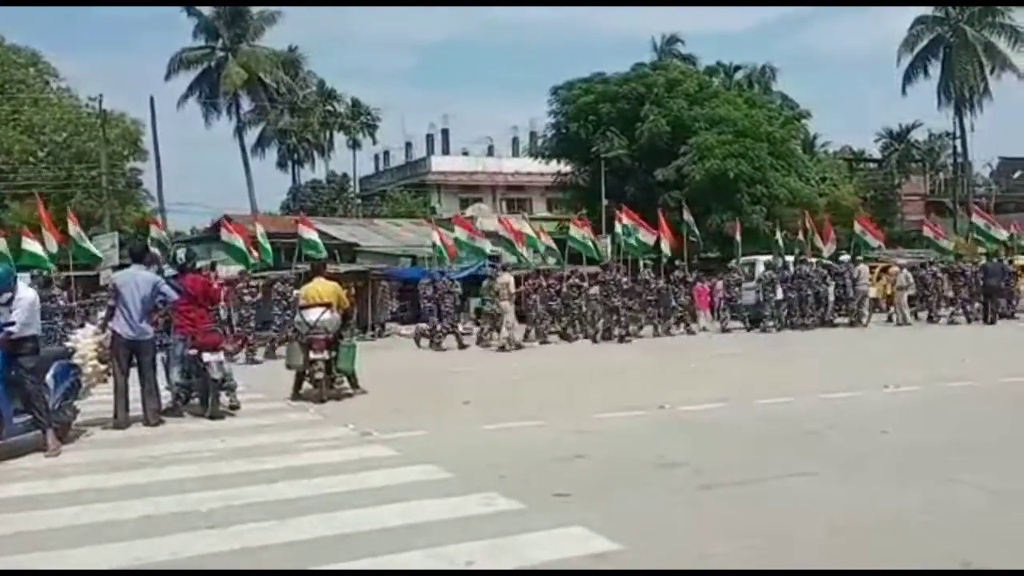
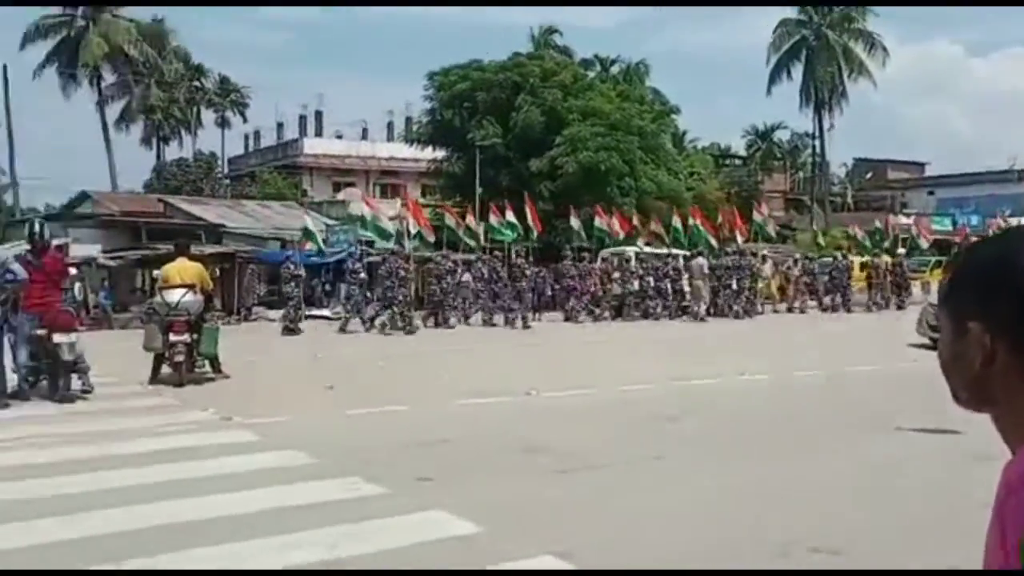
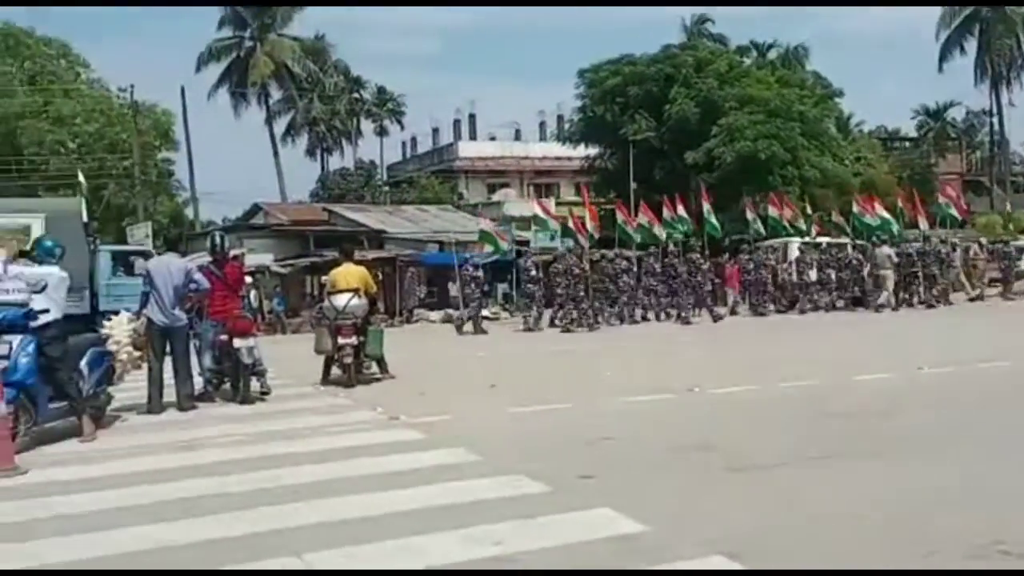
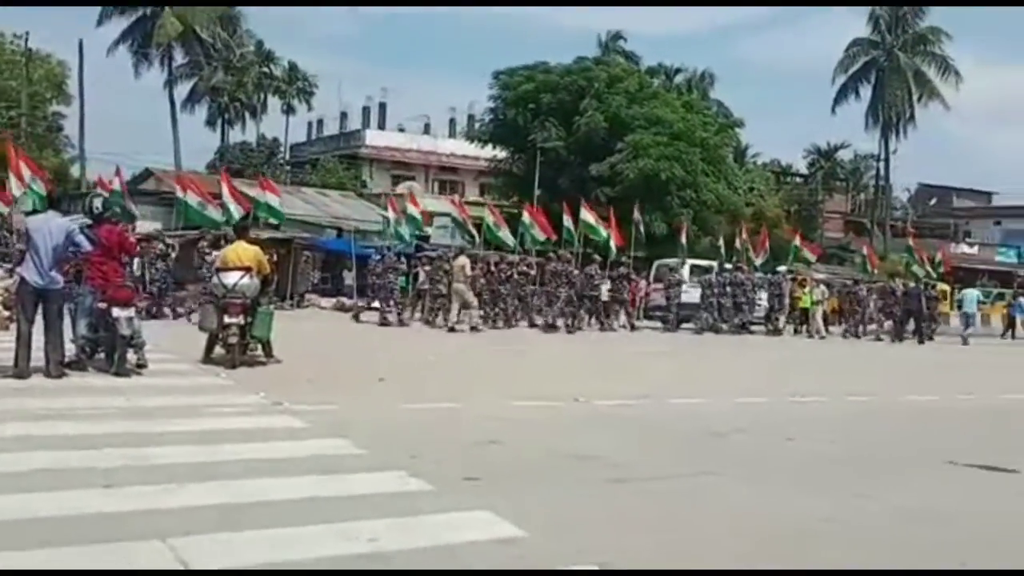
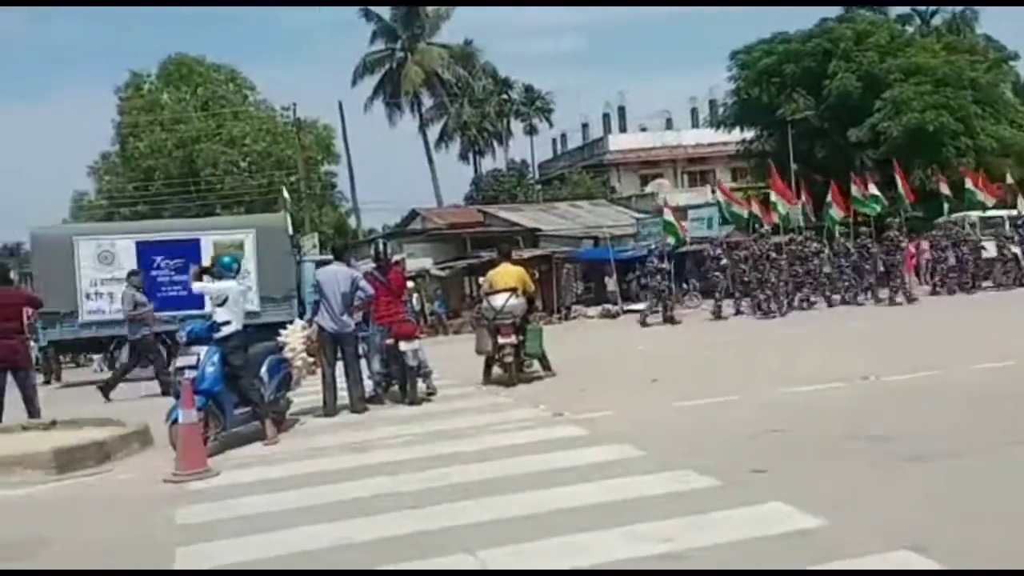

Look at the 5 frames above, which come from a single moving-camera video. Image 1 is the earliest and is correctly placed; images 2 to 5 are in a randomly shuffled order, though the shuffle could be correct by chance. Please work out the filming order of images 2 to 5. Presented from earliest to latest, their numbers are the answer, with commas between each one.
4, 2, 3, 5
